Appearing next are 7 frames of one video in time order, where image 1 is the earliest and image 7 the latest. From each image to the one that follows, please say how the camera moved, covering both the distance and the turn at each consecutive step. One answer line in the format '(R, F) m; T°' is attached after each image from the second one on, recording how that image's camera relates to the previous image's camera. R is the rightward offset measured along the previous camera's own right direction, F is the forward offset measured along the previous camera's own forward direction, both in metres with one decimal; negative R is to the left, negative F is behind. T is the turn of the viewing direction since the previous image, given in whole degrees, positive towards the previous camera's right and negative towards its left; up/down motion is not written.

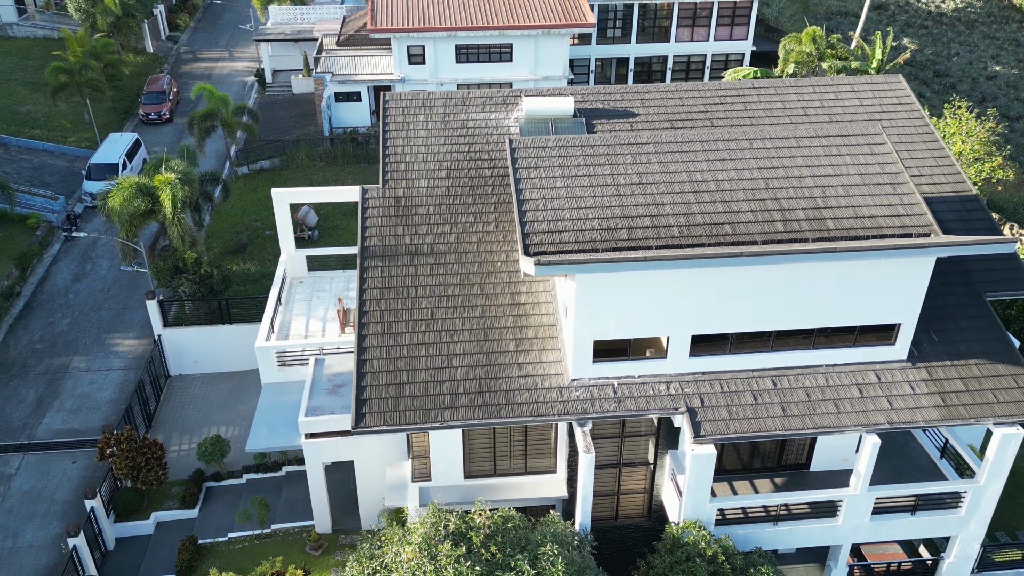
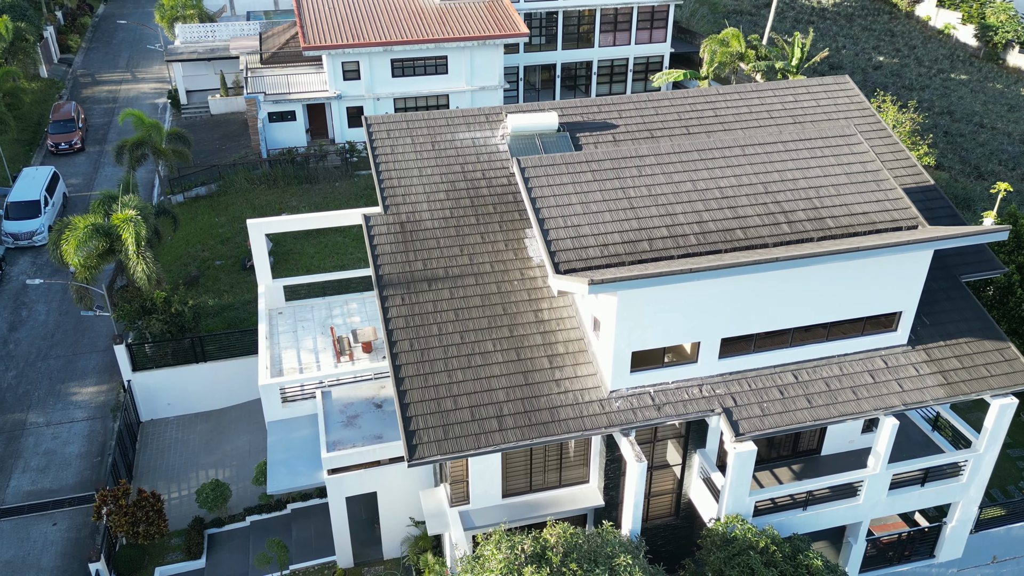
(-2.9, 0.0) m; +8°
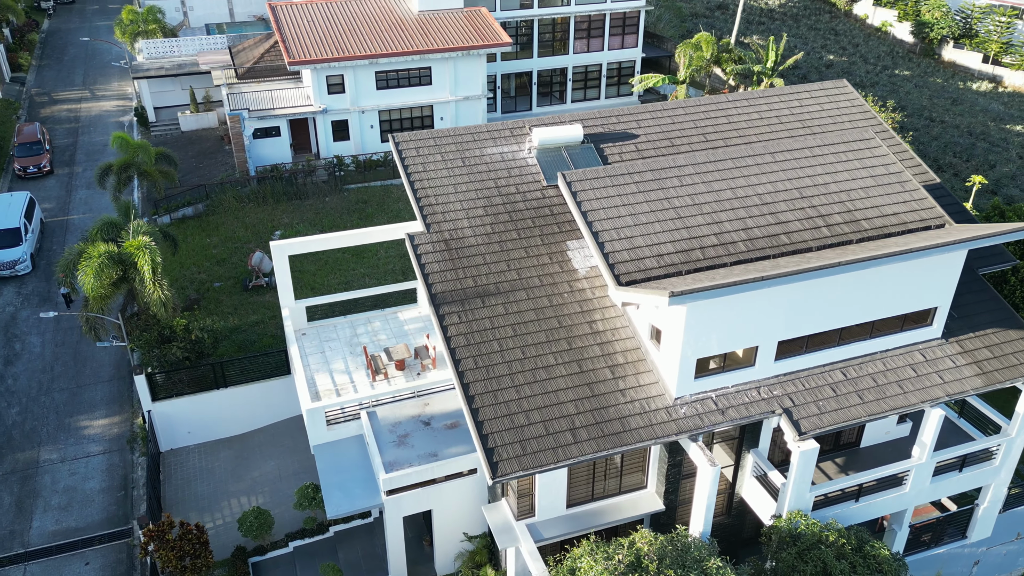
(-2.6, -0.1) m; +4°
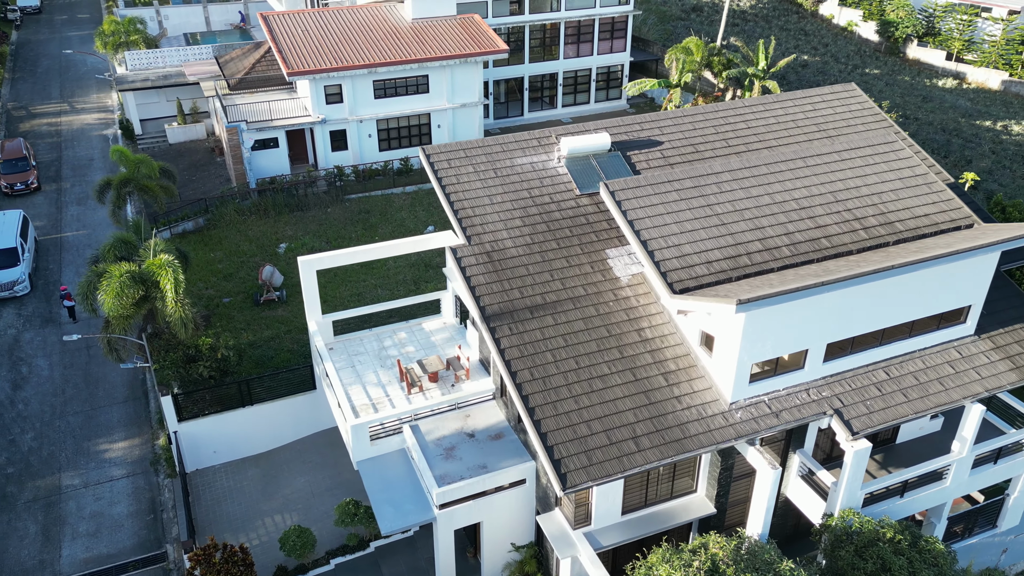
(-2.0, 0.0) m; +3°
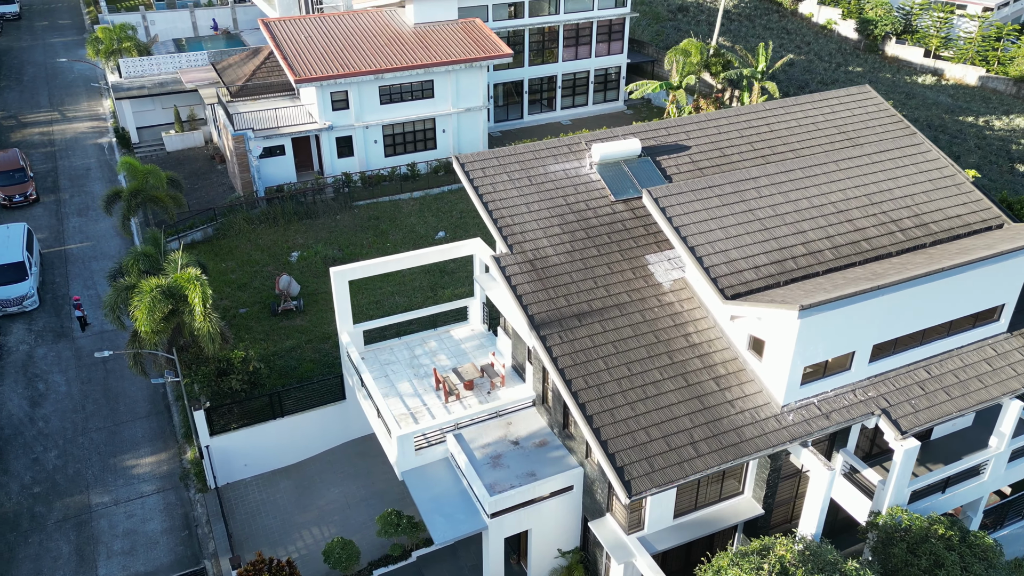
(-1.8, -0.1) m; +2°
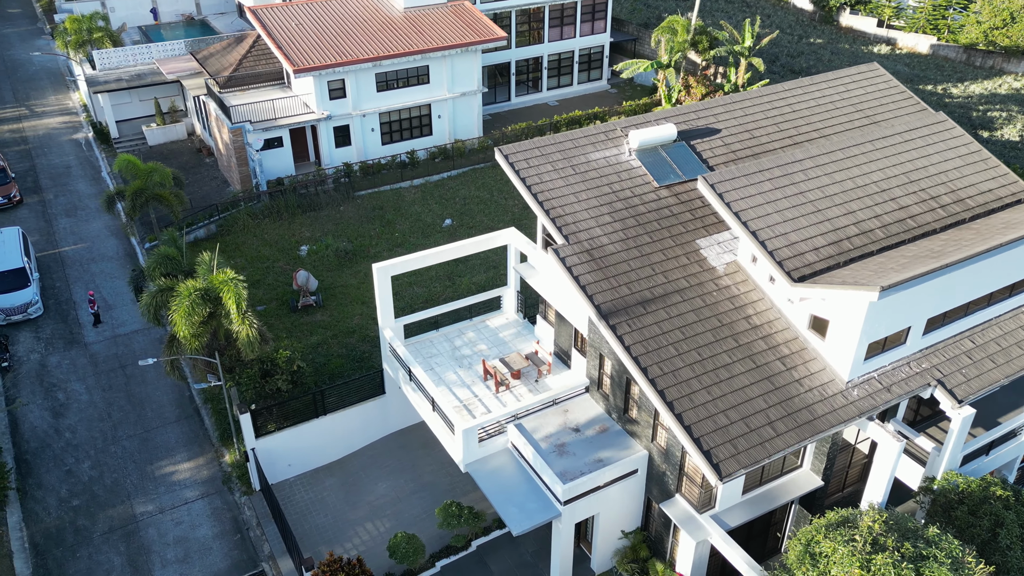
(-2.8, -0.1) m; +4°
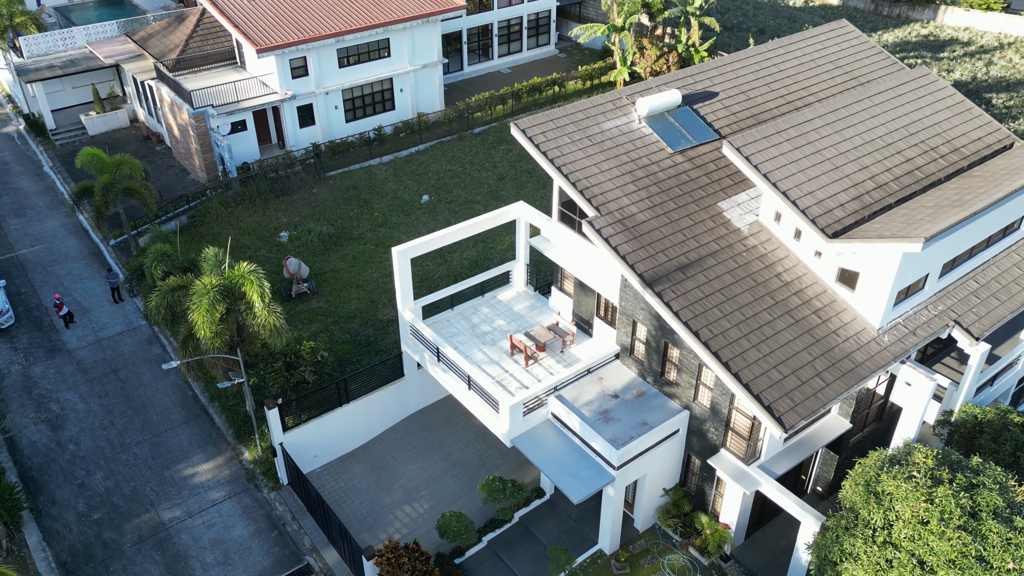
(-3.2, 0.0) m; +6°
